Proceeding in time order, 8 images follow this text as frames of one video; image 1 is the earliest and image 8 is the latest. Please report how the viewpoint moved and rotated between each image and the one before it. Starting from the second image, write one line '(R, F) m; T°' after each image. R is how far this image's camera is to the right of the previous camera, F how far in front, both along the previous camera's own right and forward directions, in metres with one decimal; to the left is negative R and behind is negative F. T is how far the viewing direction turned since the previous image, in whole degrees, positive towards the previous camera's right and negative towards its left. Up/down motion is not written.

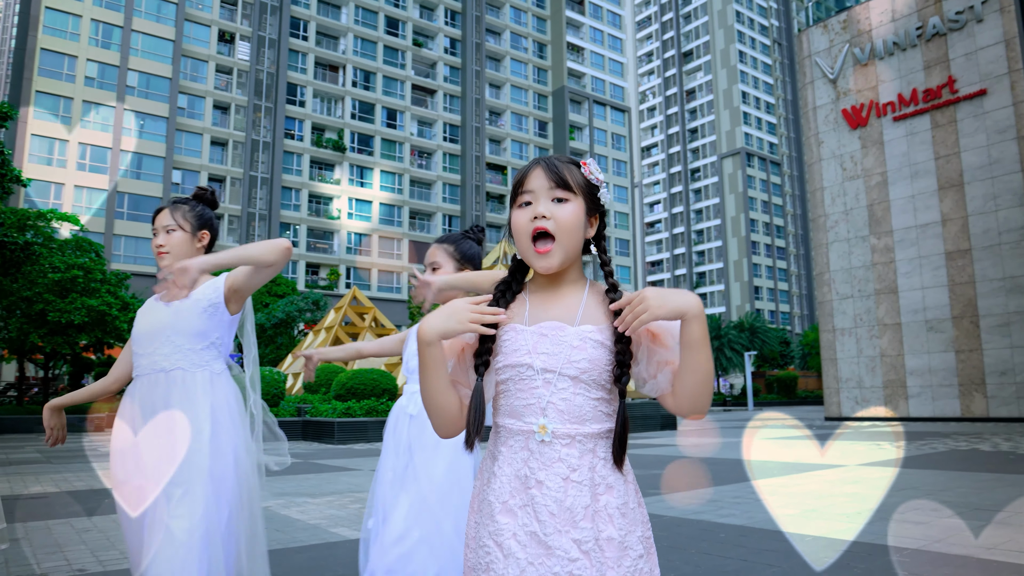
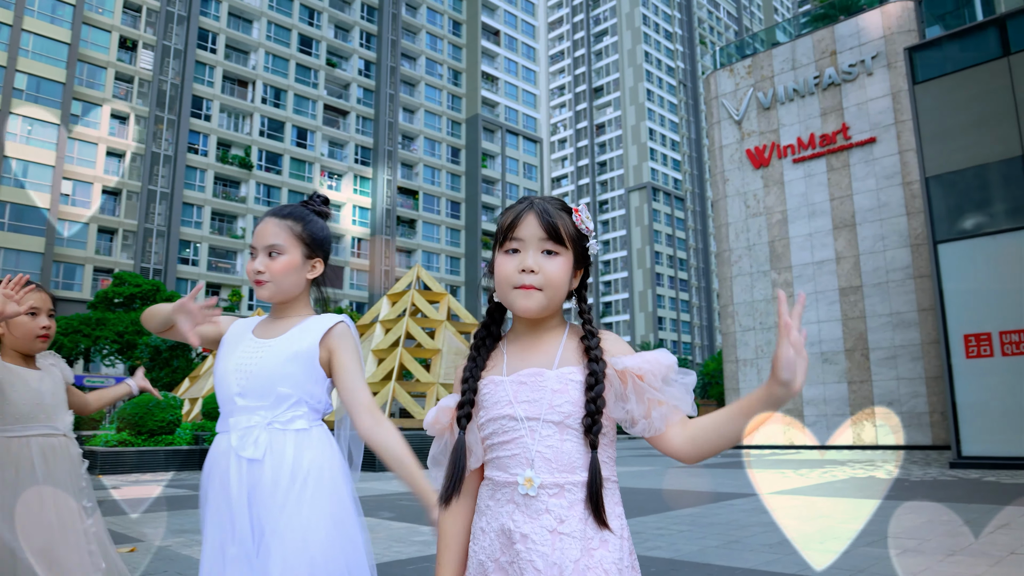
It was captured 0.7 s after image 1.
(-0.2, +0.3) m; +8°
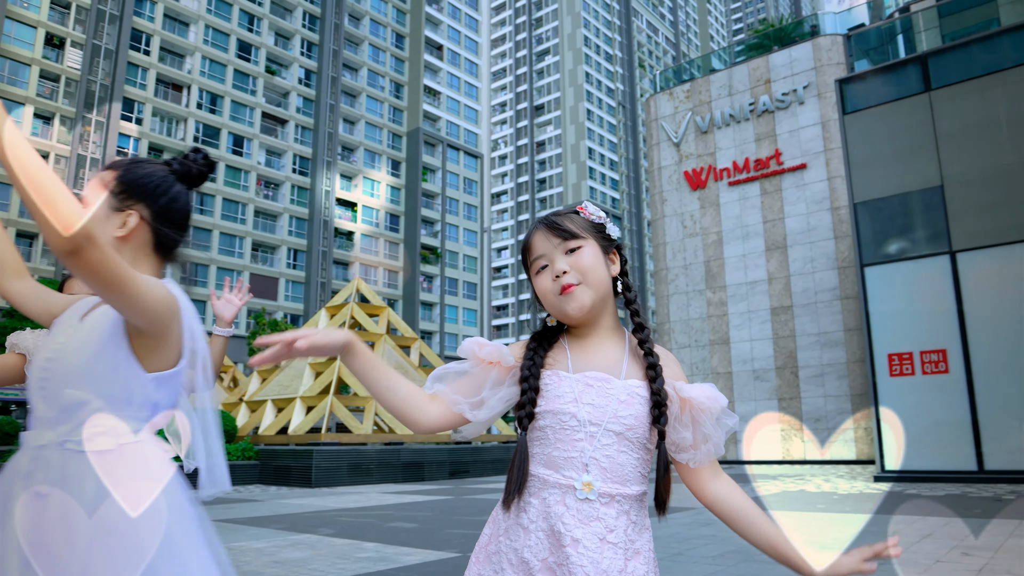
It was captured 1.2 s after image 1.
(-0.1, +0.1) m; +5°
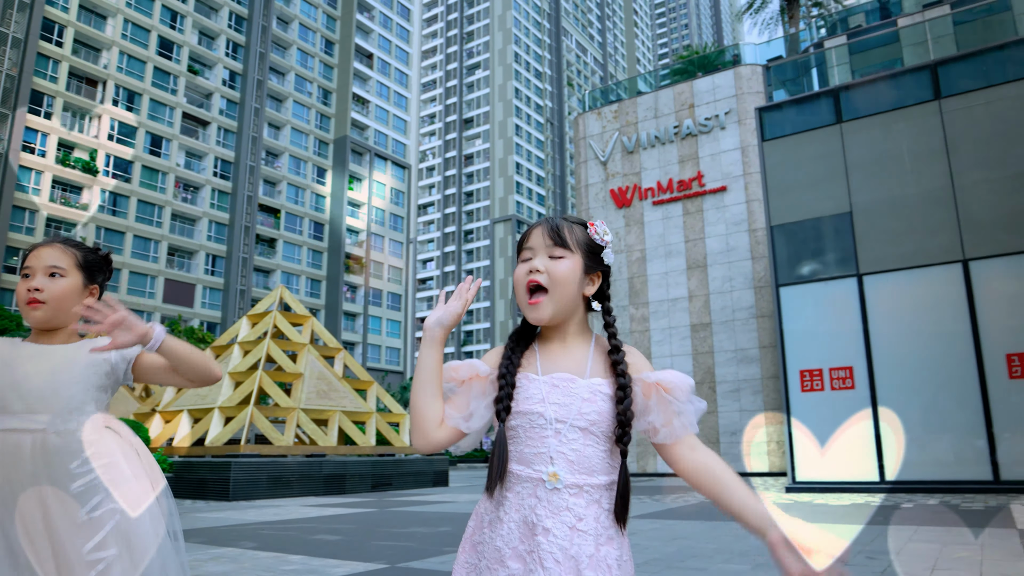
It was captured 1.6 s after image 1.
(-0.1, +0.1) m; +6°
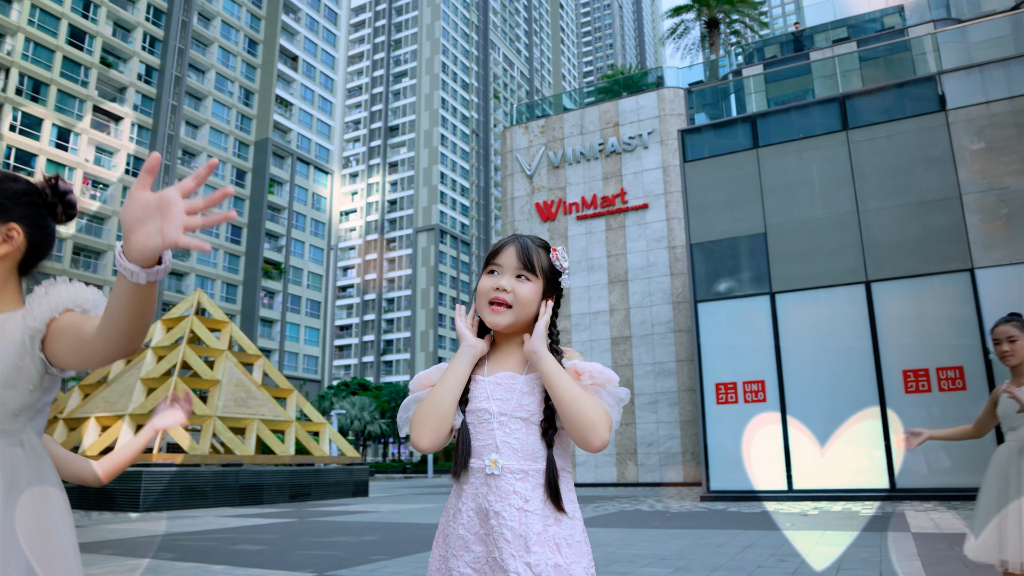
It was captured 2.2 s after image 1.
(-0.1, +0.1) m; +7°
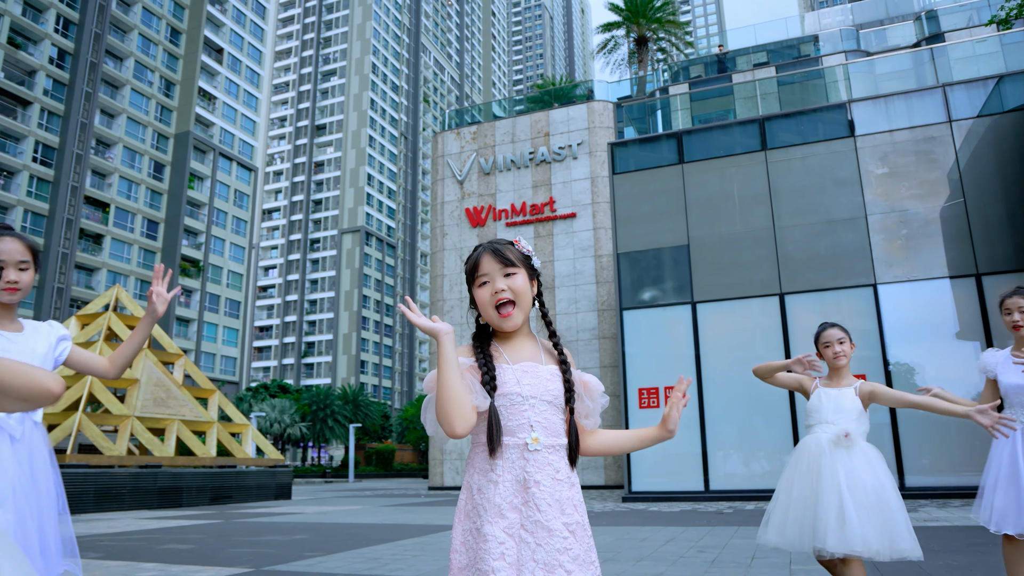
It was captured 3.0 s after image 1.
(-0.1, -0.1) m; +6°
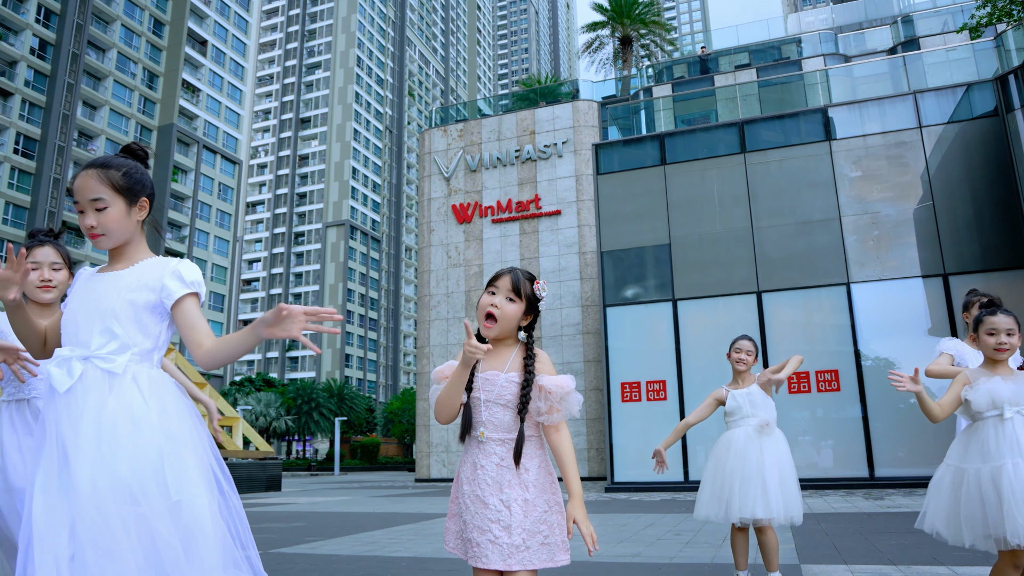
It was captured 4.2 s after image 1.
(0.0, -0.4) m; +1°
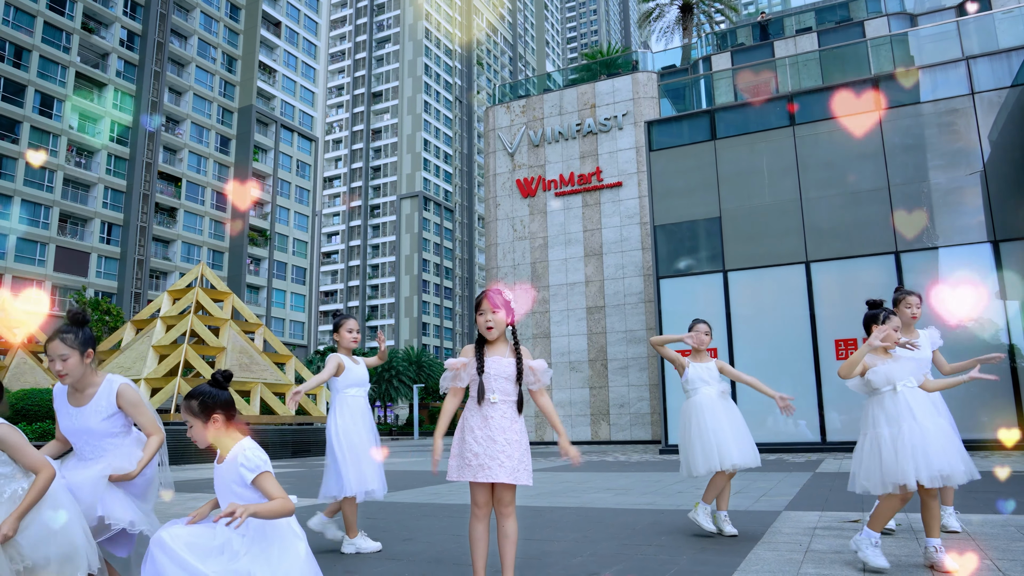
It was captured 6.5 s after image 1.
(+0.5, -1.0) m; -6°
